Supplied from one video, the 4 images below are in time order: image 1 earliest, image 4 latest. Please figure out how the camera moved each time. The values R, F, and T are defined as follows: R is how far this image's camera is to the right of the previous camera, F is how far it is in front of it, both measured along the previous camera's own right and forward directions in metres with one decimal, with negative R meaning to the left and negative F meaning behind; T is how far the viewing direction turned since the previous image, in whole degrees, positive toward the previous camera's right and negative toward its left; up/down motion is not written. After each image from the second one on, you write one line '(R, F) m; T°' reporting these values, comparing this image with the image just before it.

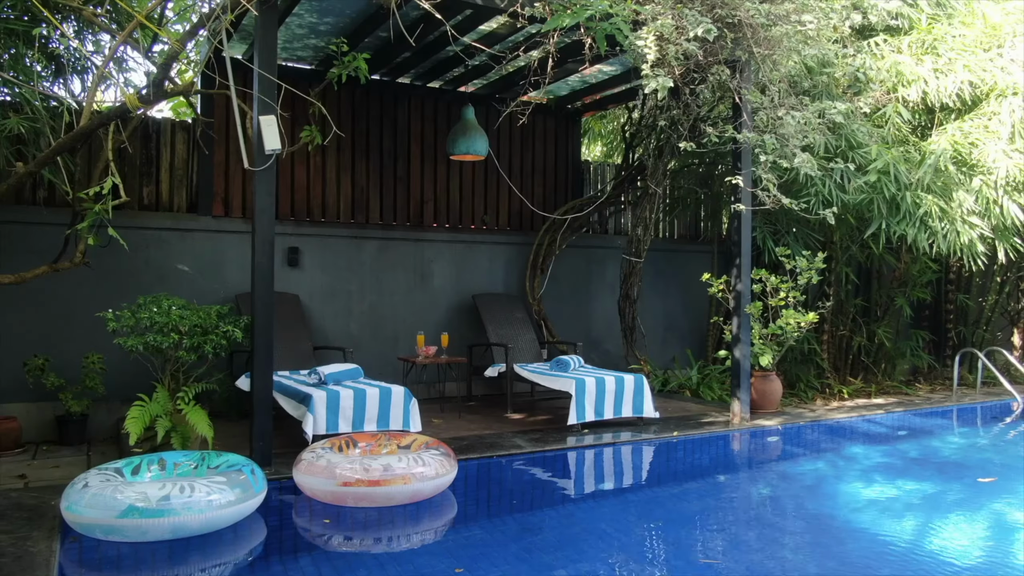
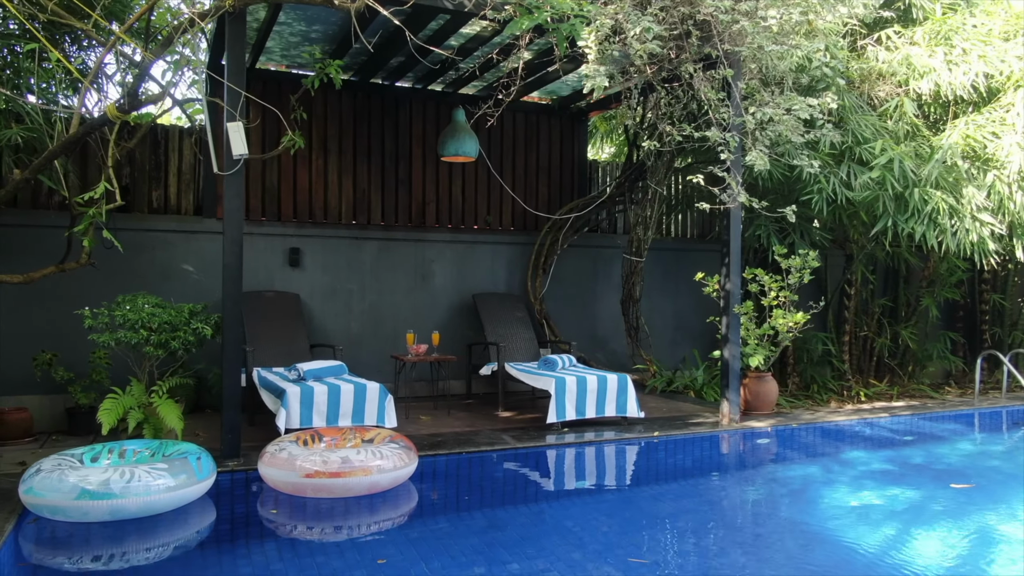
(+0.5, 0.0) m; -5°
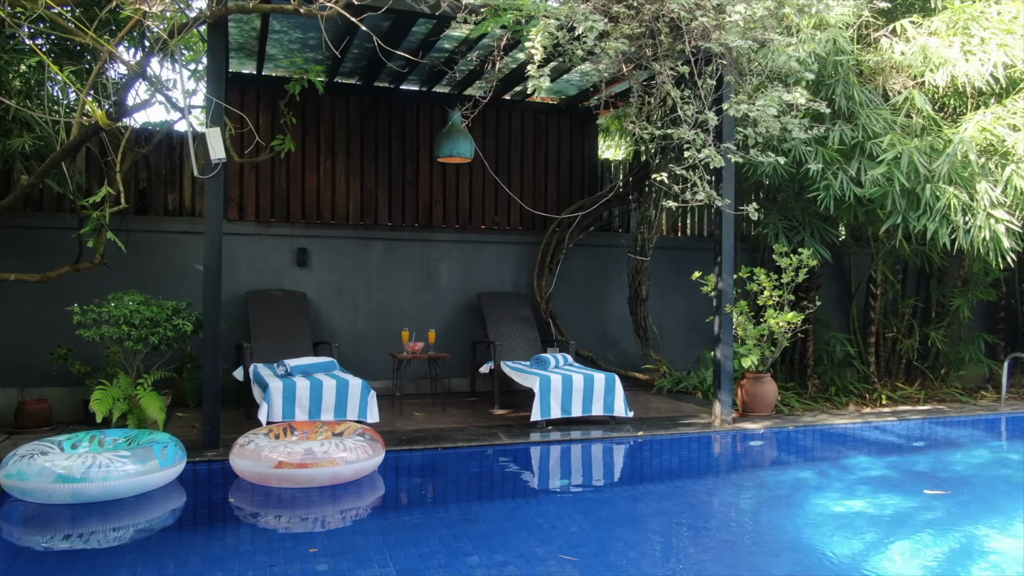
(+0.5, 0.0) m; -5°
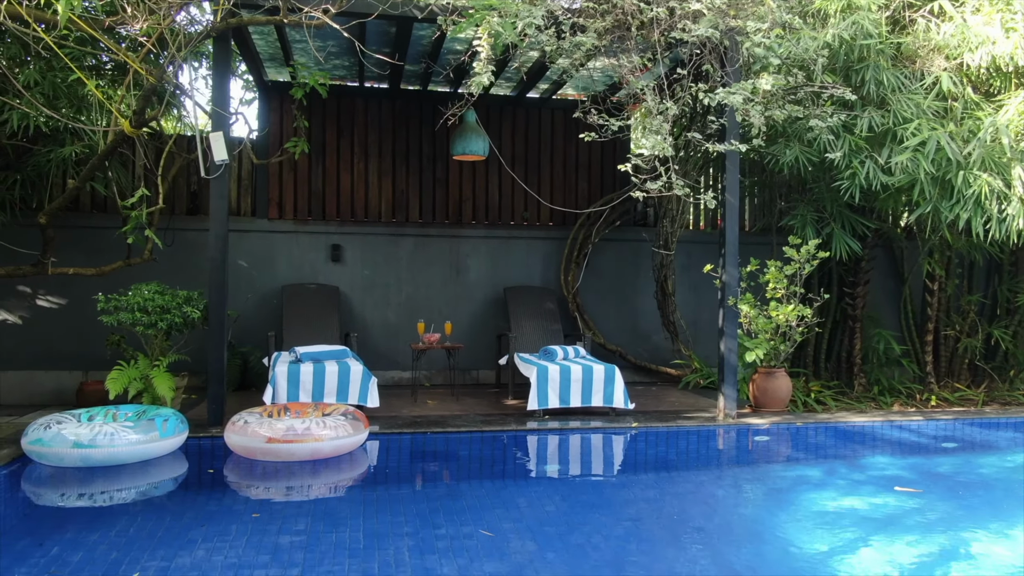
(+0.7, -0.1) m; -8°
